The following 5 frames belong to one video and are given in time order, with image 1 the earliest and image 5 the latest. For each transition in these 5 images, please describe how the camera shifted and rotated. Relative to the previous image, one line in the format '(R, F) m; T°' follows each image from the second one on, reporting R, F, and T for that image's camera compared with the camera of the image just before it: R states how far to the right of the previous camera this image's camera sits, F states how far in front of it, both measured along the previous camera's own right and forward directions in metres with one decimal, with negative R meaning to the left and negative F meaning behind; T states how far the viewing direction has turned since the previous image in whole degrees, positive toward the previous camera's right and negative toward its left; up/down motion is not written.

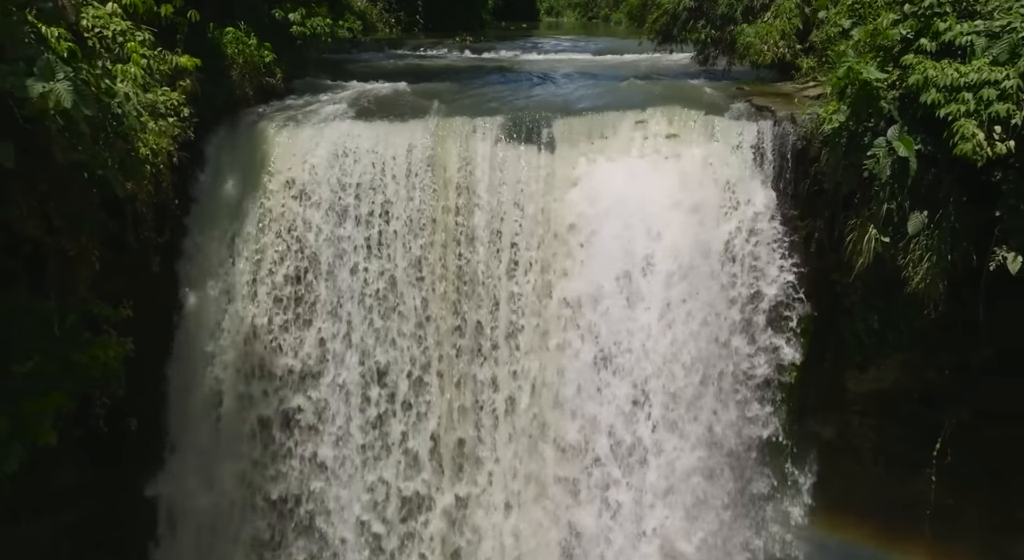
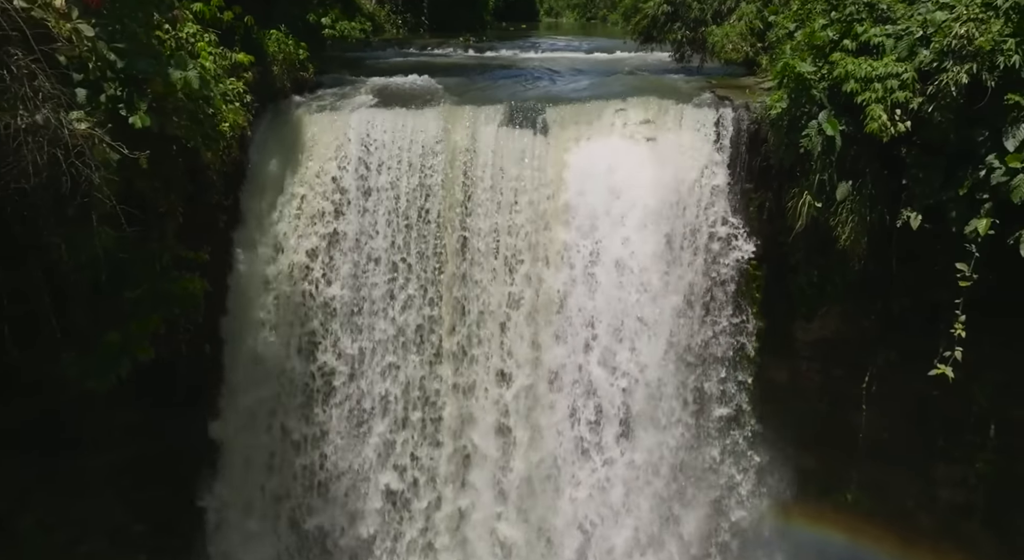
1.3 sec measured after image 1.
(0.0, -0.8) m; 0°
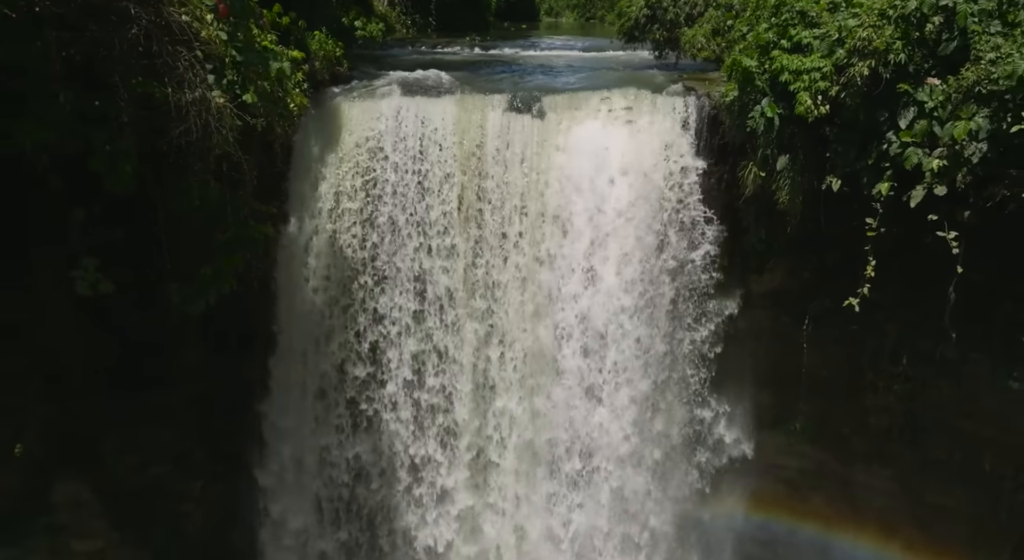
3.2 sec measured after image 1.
(0.0, -1.1) m; 0°
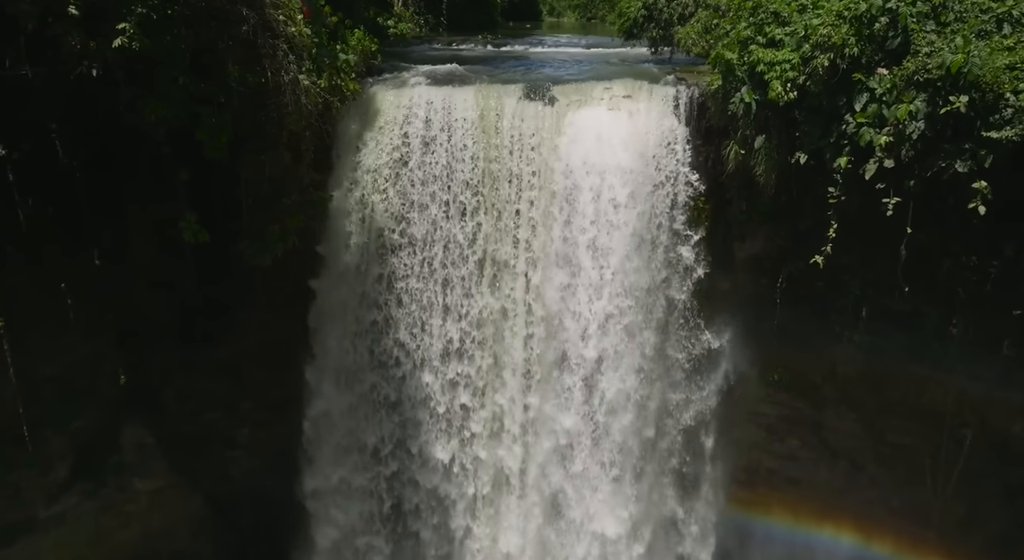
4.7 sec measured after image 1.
(-0.1, -1.0) m; 0°
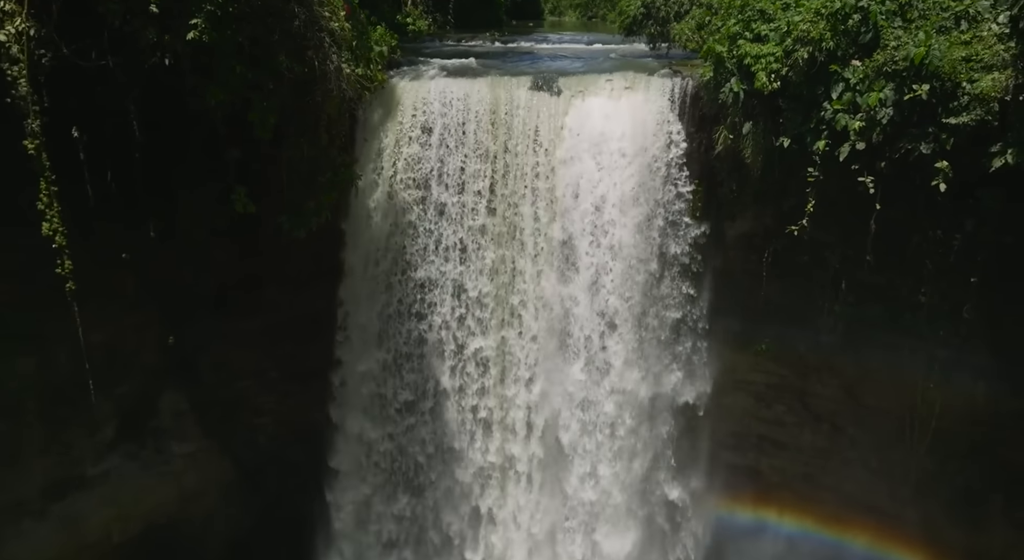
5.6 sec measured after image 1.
(-0.1, -0.7) m; 0°
